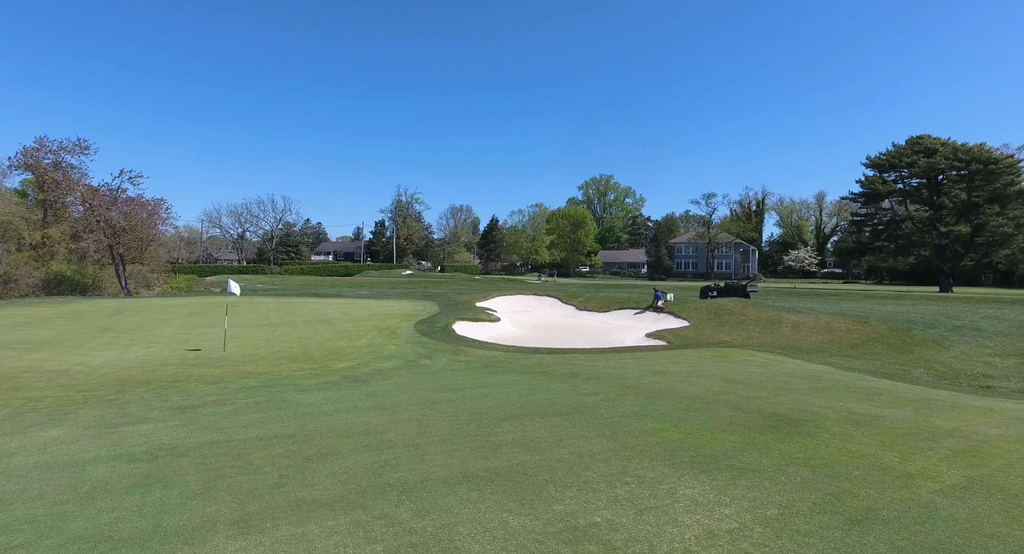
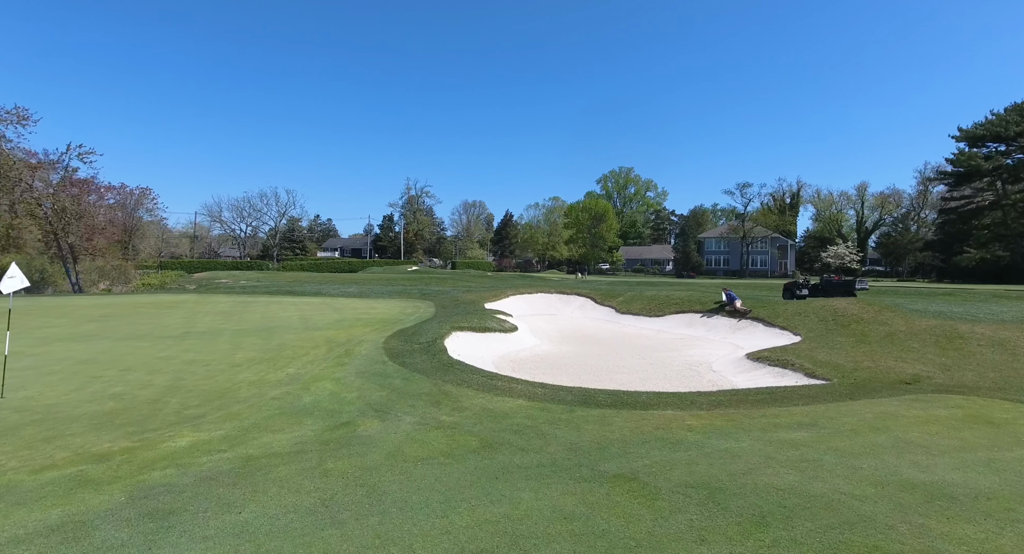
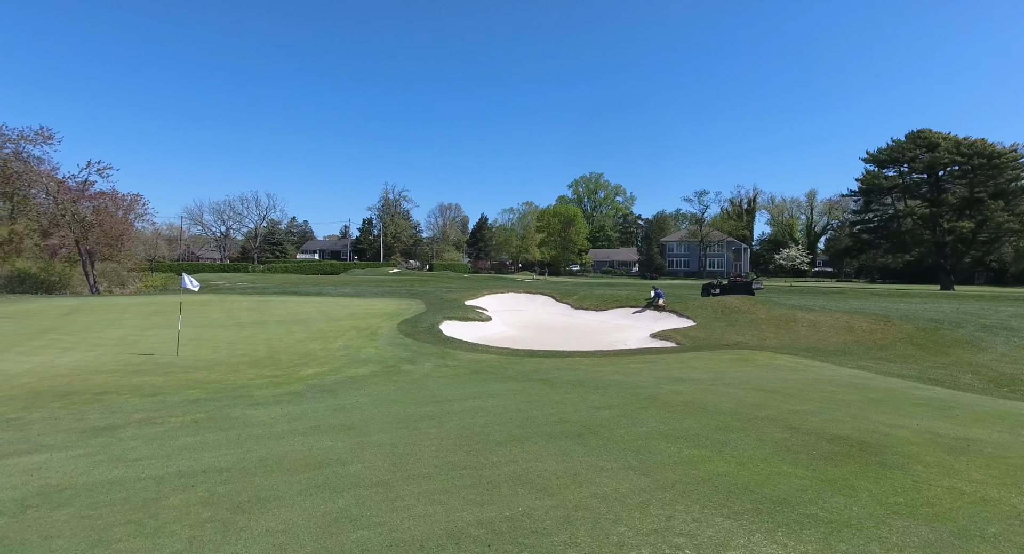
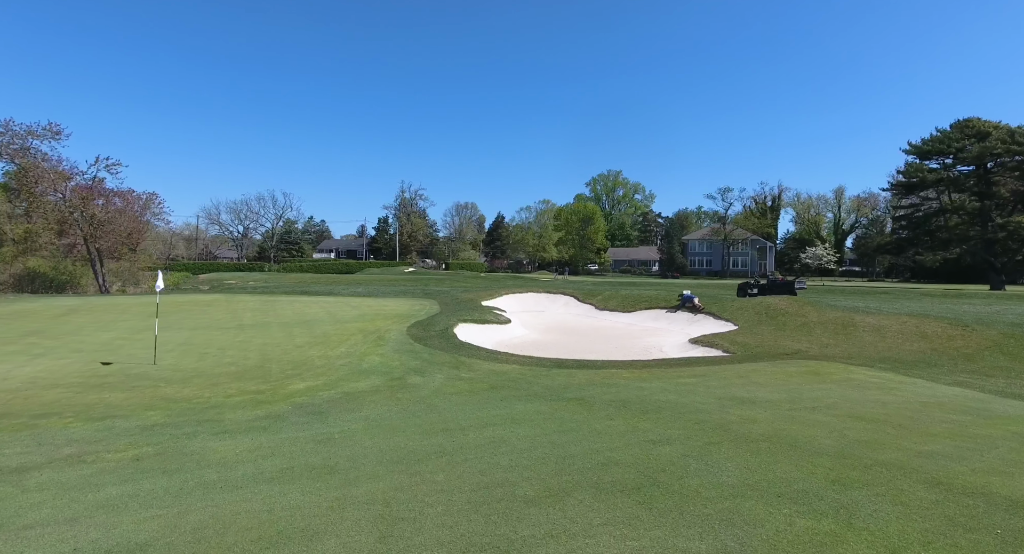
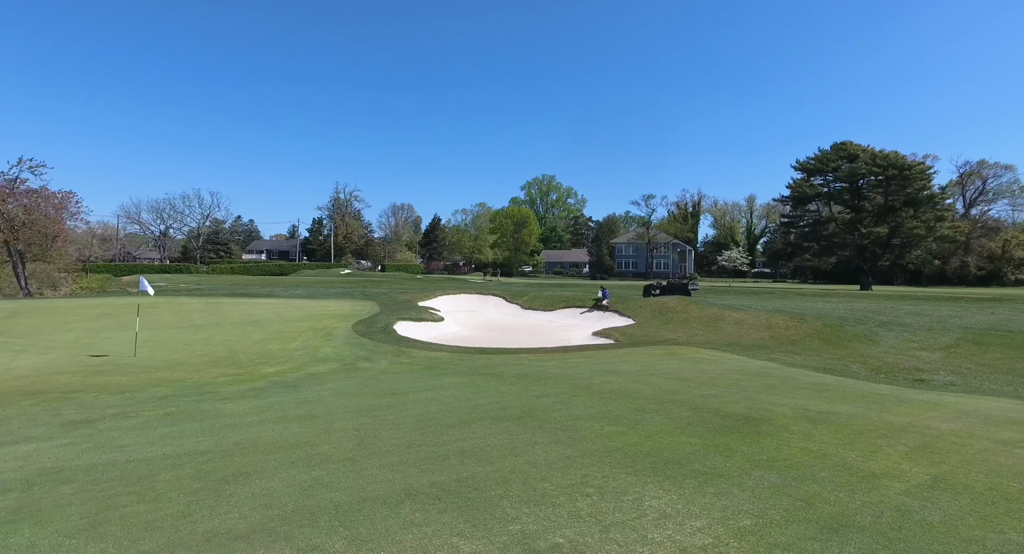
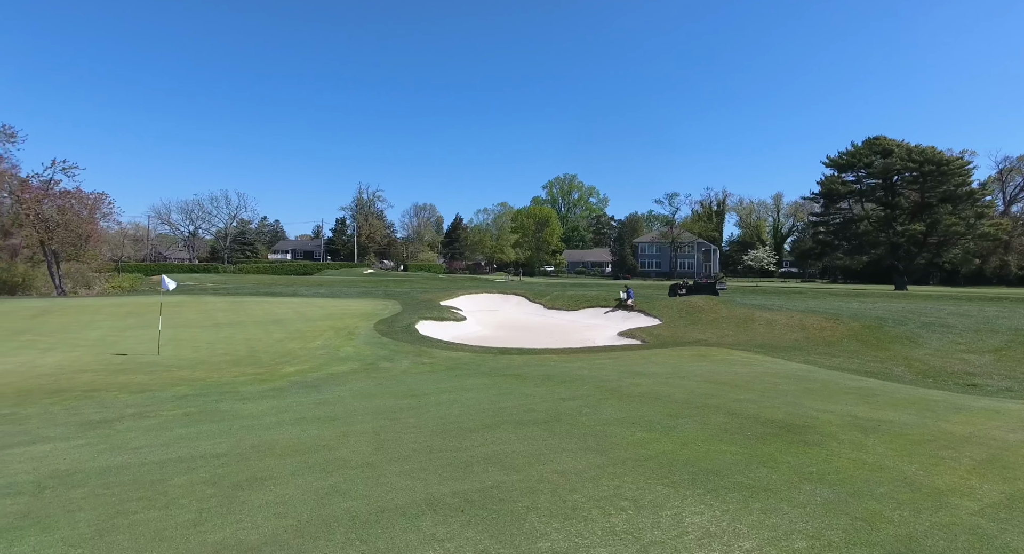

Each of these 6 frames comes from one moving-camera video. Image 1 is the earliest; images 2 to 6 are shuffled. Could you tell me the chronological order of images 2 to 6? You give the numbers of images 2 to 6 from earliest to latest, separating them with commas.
5, 6, 3, 4, 2
